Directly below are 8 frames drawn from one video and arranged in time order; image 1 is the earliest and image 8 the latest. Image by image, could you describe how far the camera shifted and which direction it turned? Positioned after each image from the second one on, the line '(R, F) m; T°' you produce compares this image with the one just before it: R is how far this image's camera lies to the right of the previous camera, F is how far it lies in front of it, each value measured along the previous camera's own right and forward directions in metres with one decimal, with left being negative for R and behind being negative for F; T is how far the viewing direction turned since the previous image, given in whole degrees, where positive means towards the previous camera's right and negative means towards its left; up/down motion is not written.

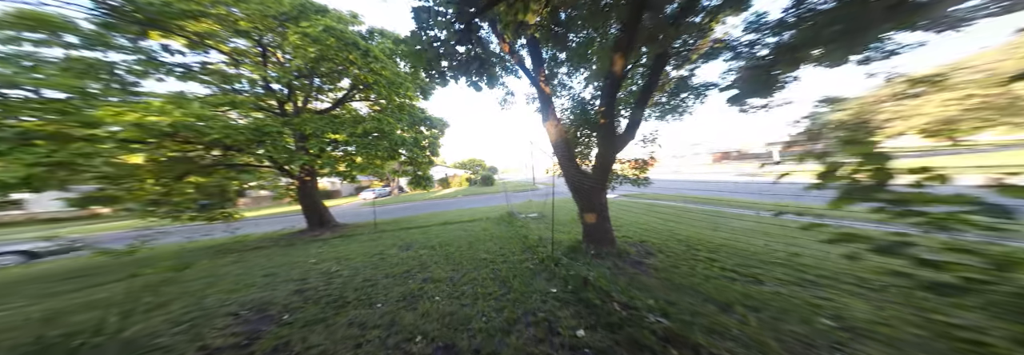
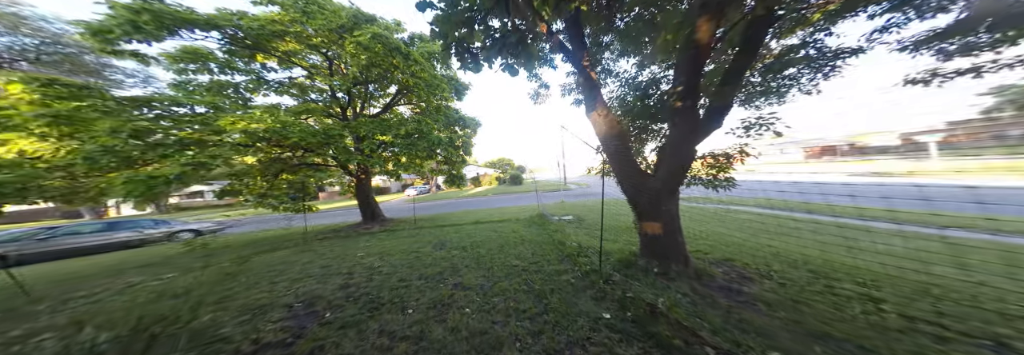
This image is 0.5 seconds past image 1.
(-0.1, +0.3) m; -8°
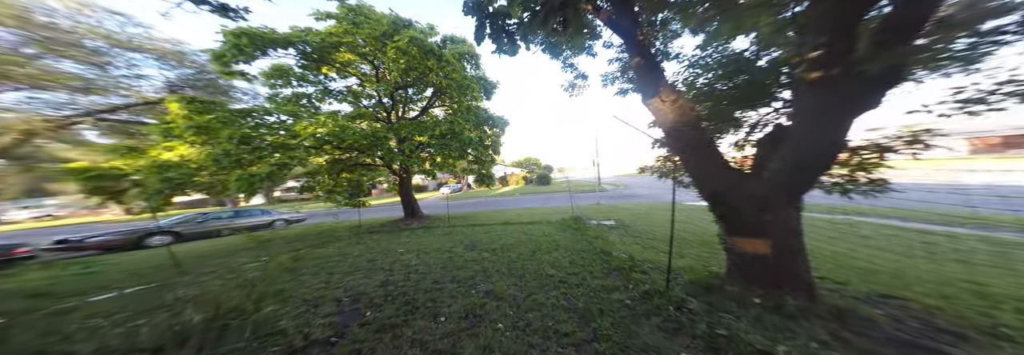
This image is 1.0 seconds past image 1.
(-0.1, +0.3) m; -7°
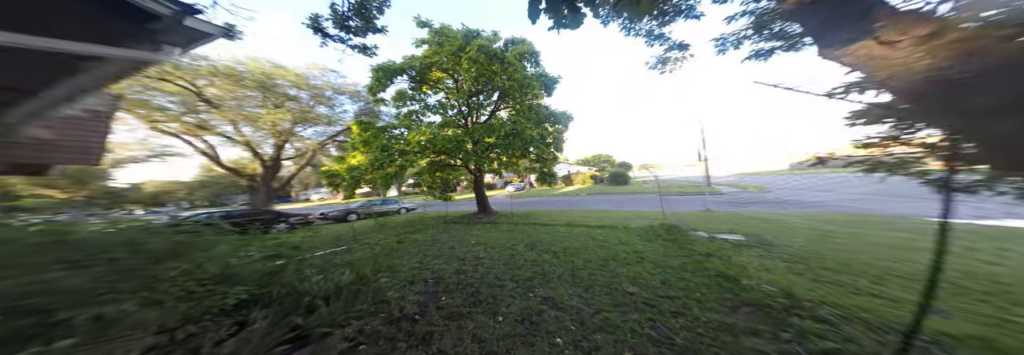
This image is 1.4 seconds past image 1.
(0.0, +0.5) m; -18°
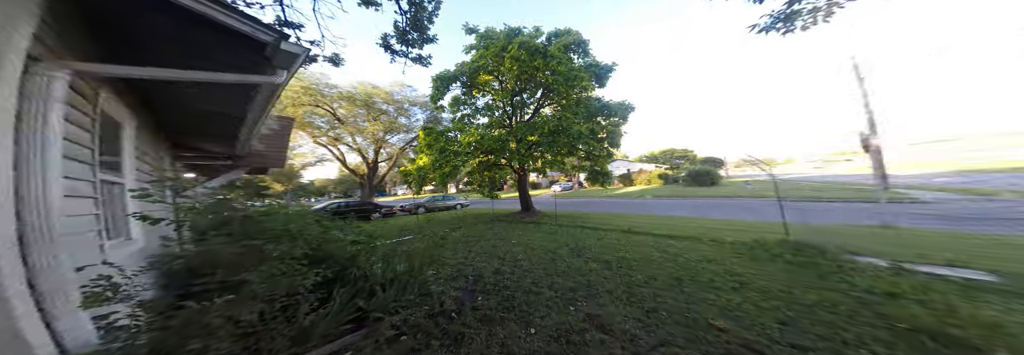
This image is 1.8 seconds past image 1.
(+0.4, +0.6) m; -15°
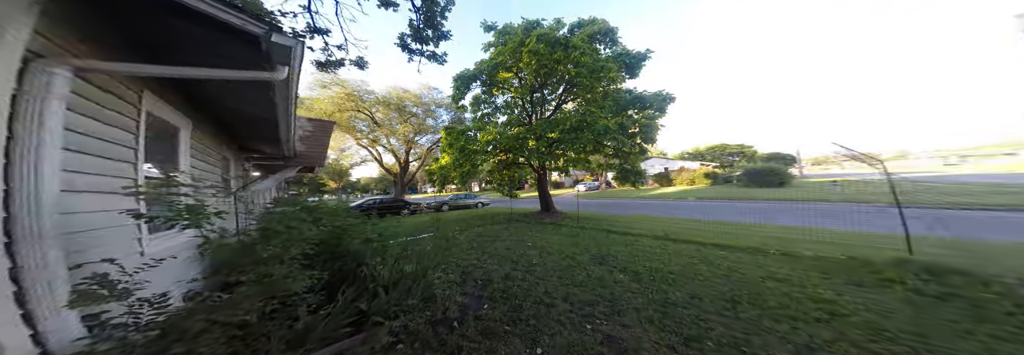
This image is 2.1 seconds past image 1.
(+0.3, +0.5) m; -7°
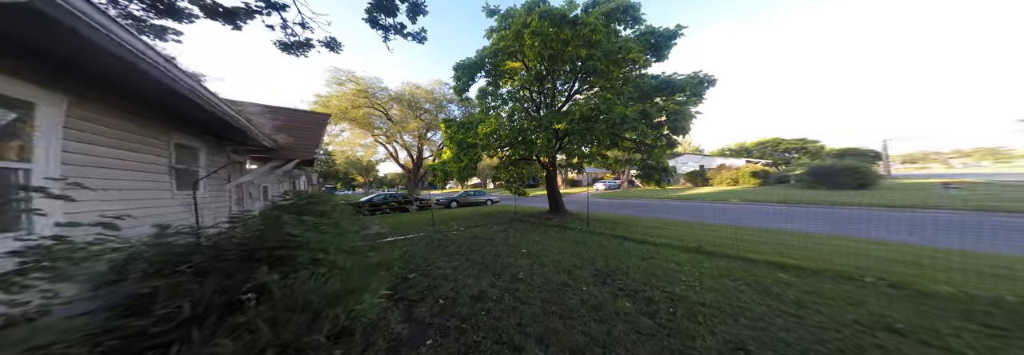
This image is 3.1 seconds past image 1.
(+0.7, +0.9) m; -6°
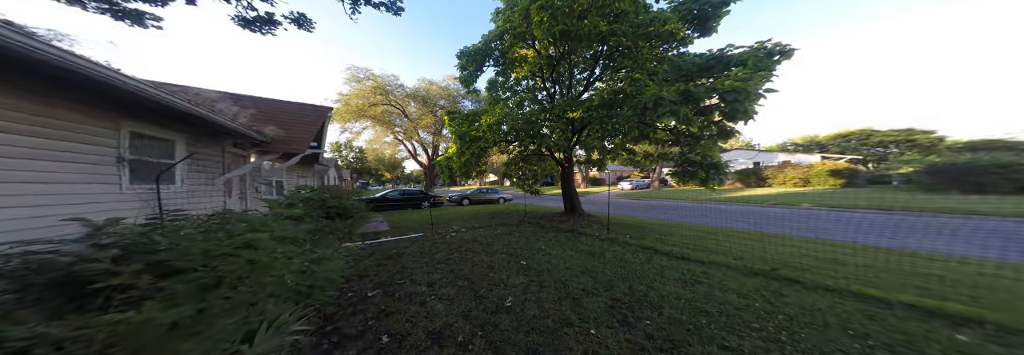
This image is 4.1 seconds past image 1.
(+0.5, +1.0) m; -6°
